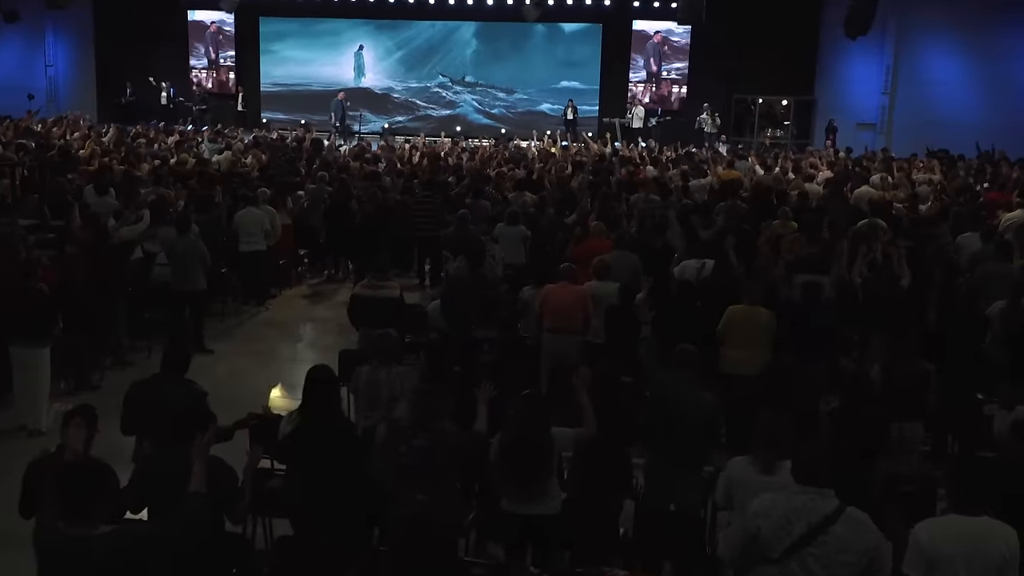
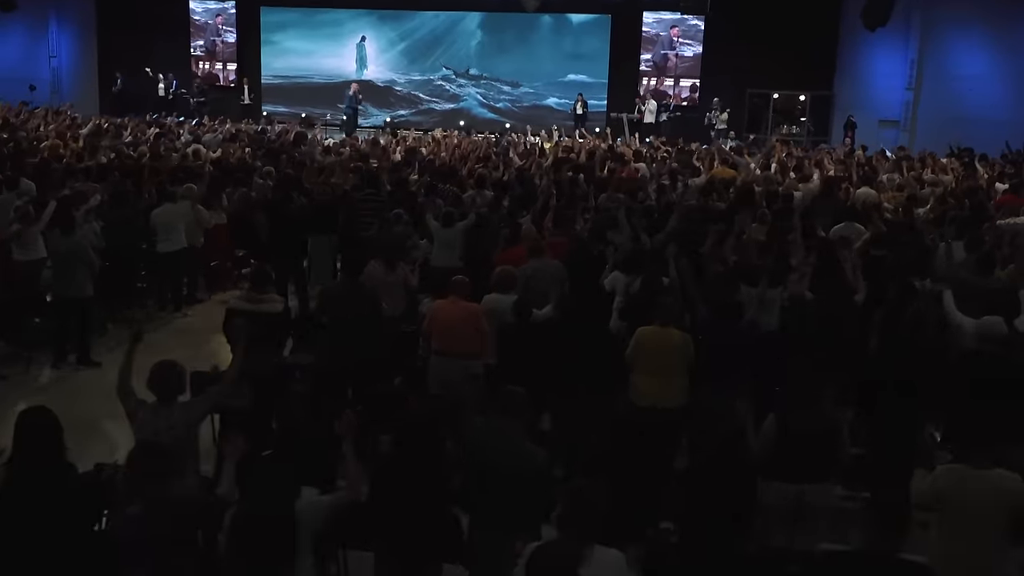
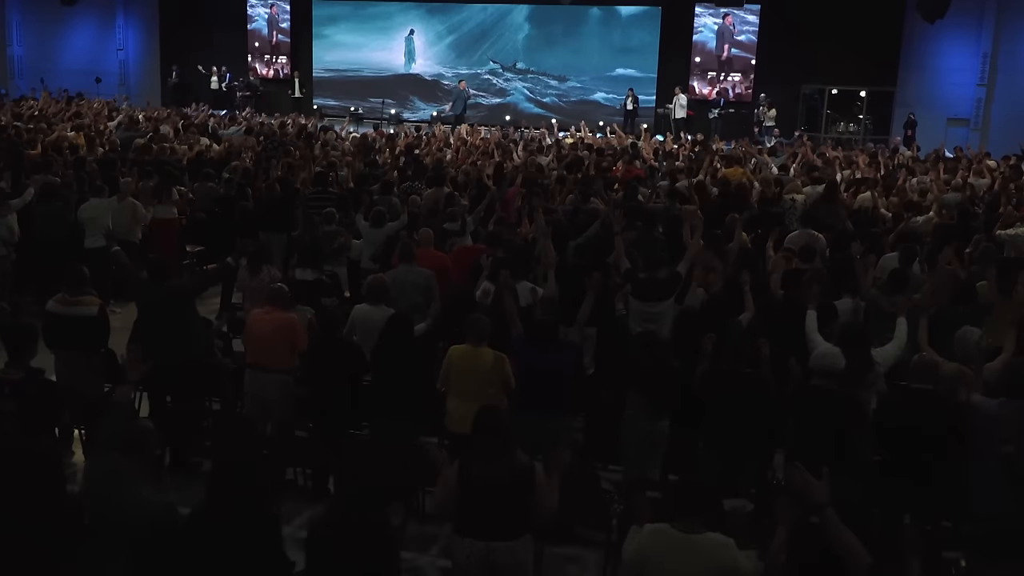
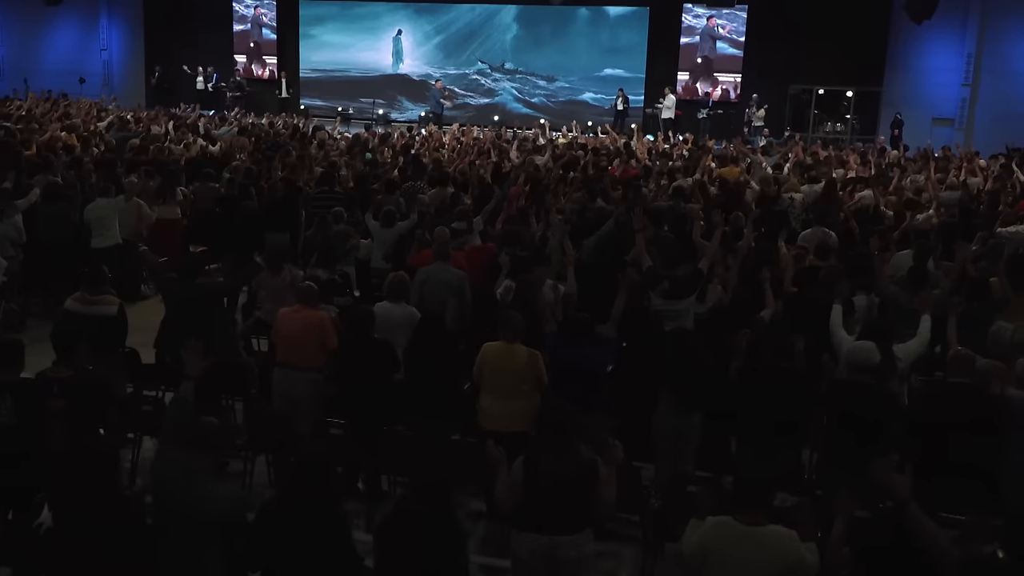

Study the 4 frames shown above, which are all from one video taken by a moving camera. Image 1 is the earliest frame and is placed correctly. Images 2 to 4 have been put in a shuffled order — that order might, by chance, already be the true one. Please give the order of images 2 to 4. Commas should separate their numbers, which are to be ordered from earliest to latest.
2, 4, 3
